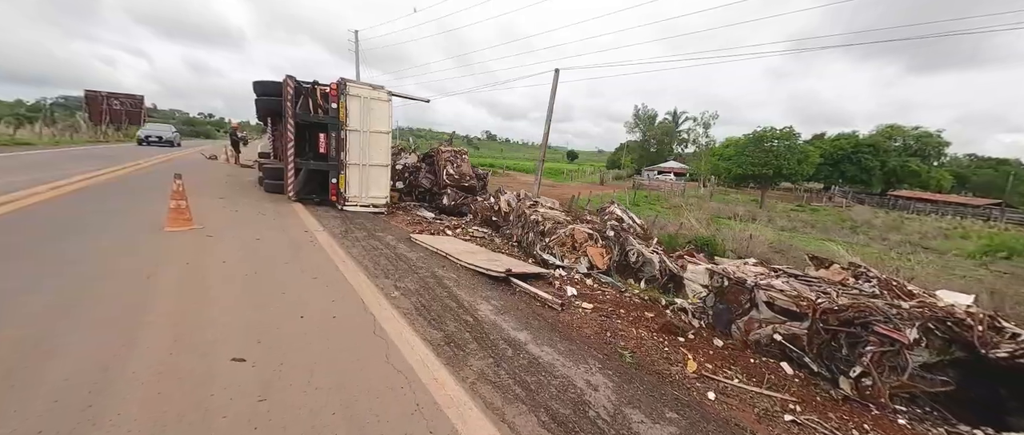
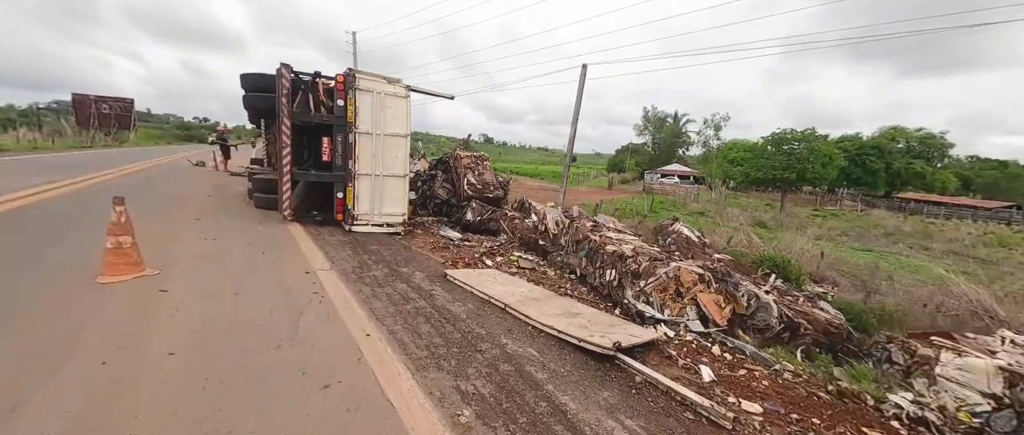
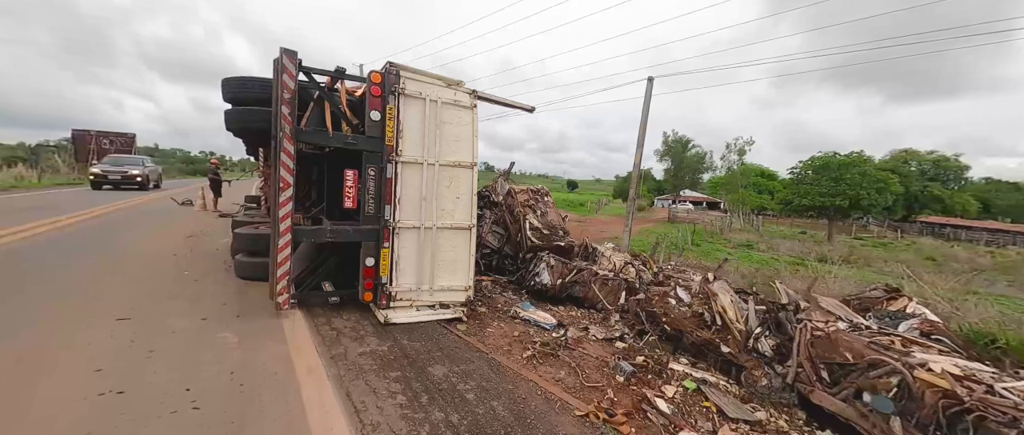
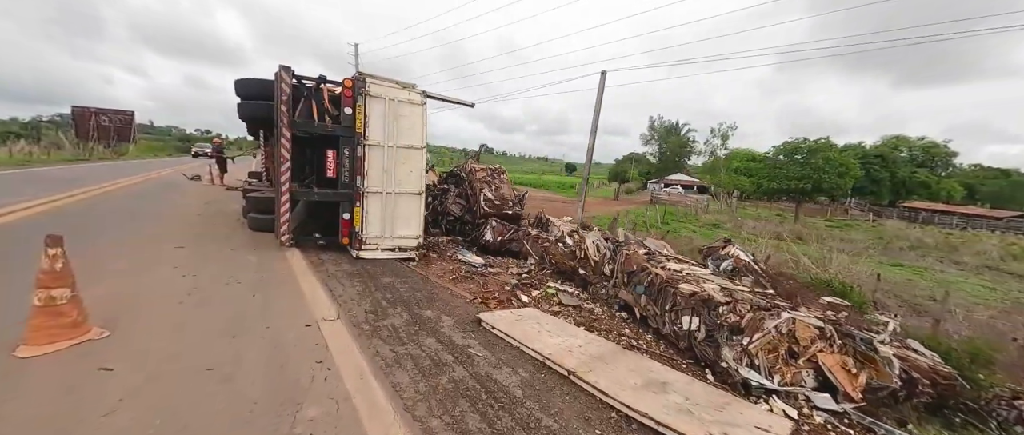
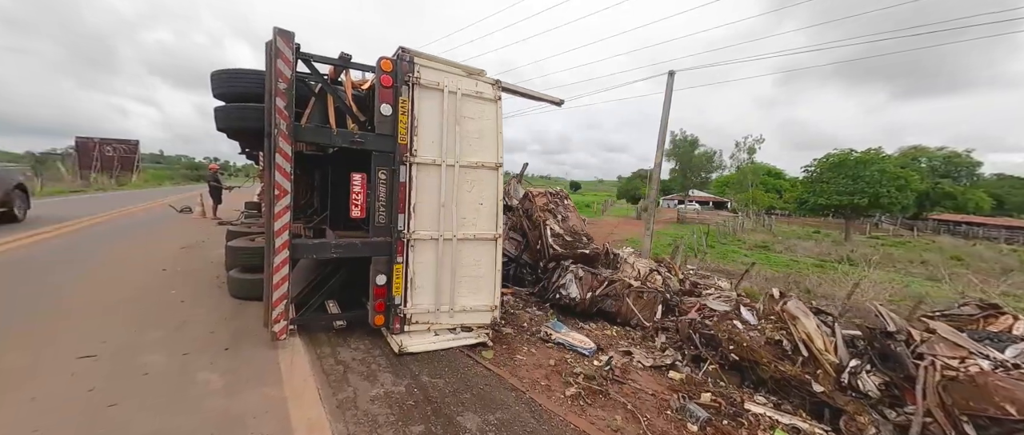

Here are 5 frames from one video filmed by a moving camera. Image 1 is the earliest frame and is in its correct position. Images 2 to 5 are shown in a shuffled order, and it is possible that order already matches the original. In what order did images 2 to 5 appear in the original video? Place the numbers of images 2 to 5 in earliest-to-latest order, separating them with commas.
2, 4, 3, 5
